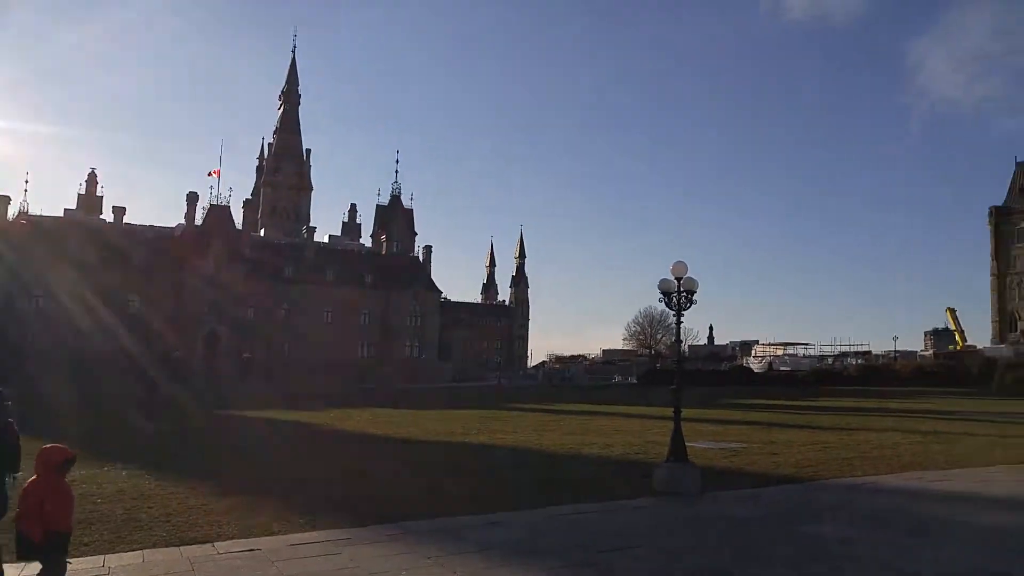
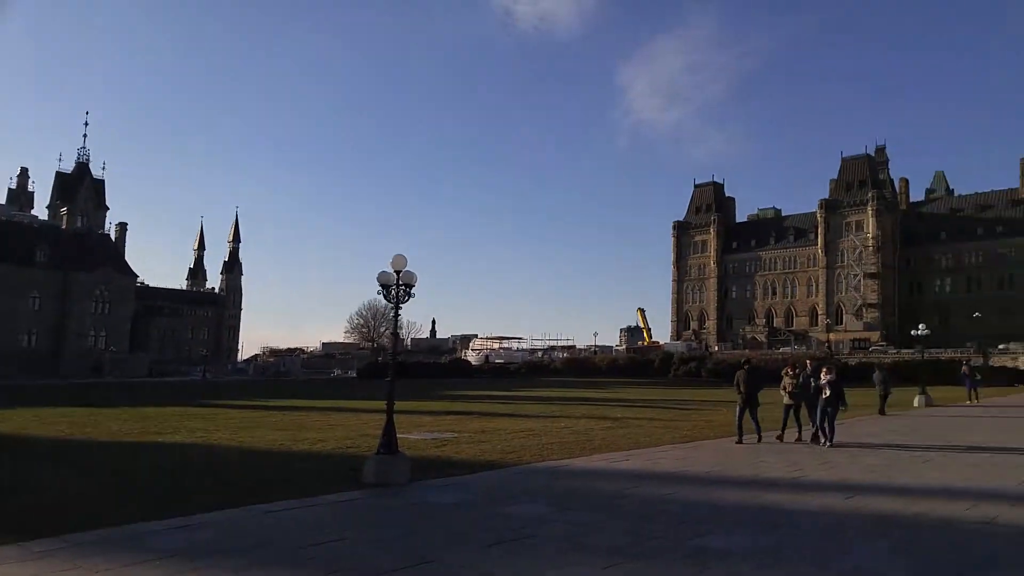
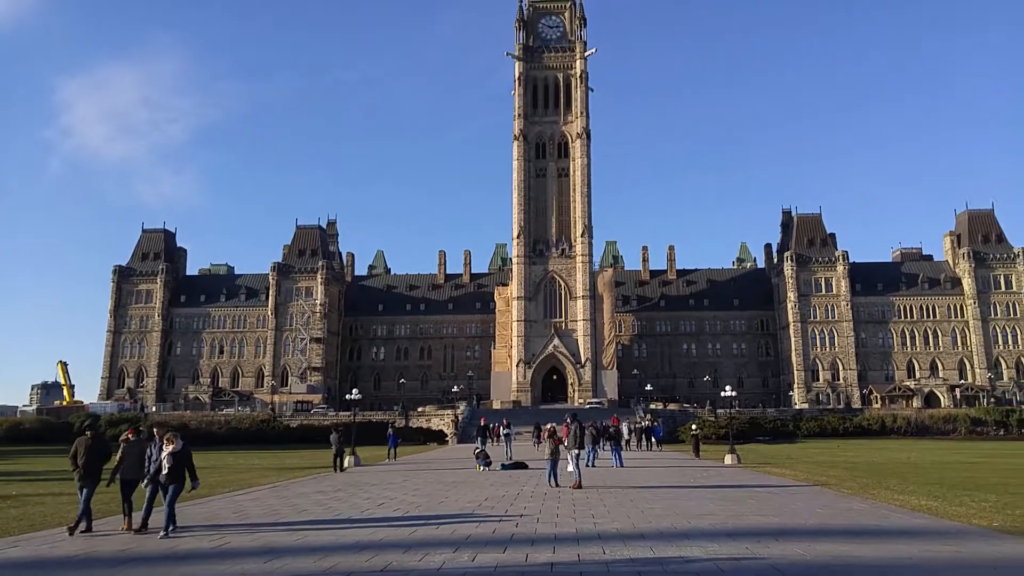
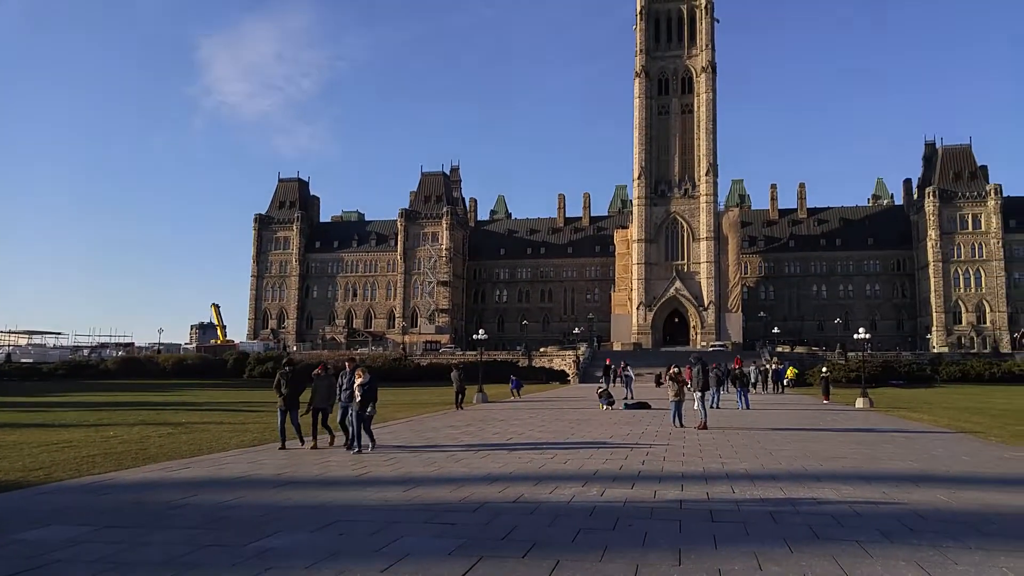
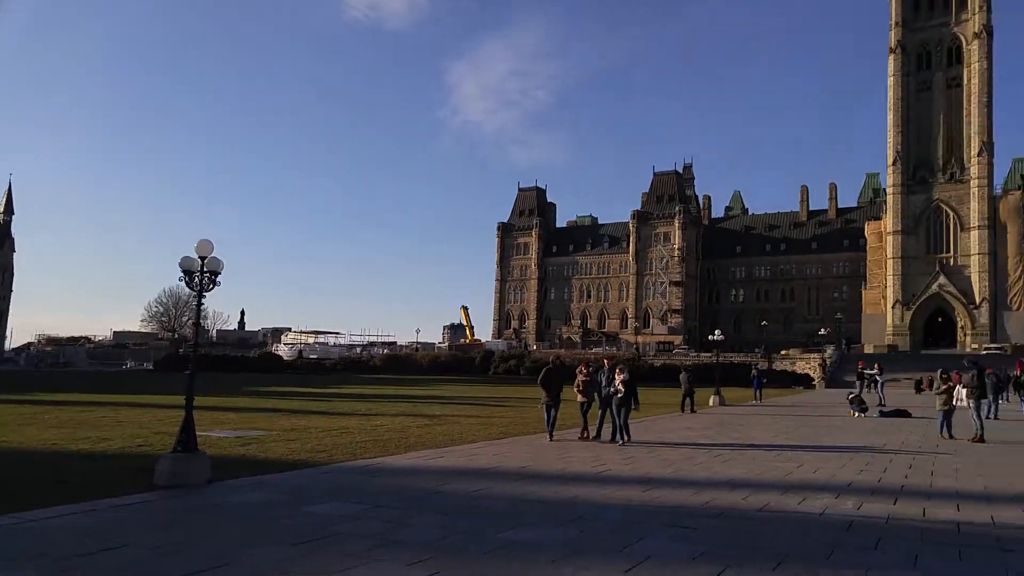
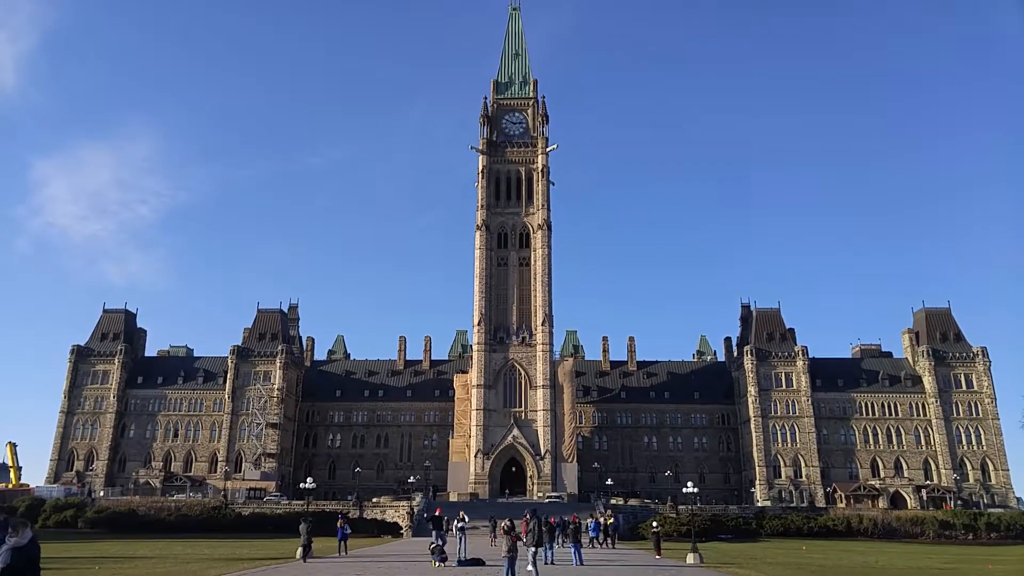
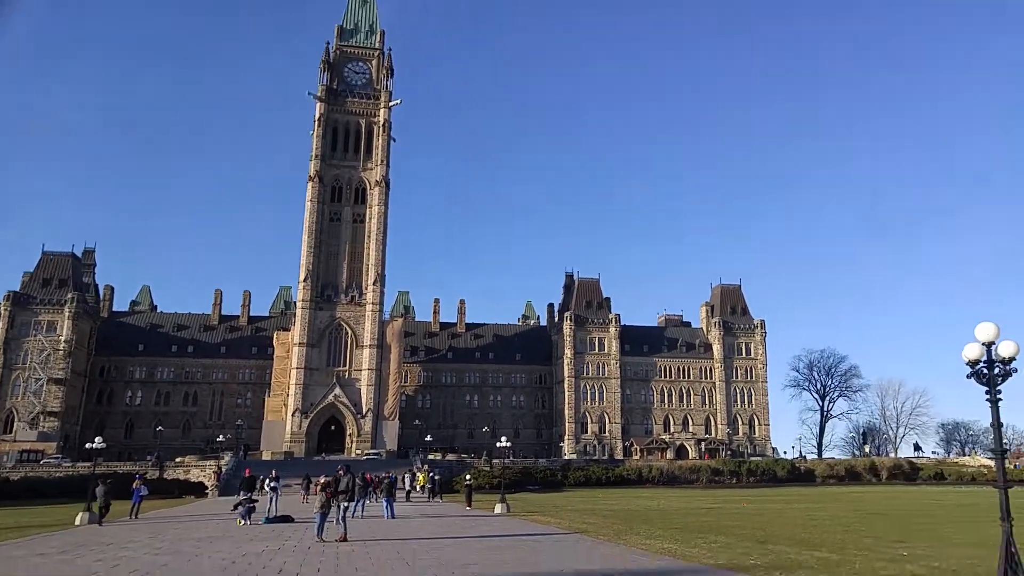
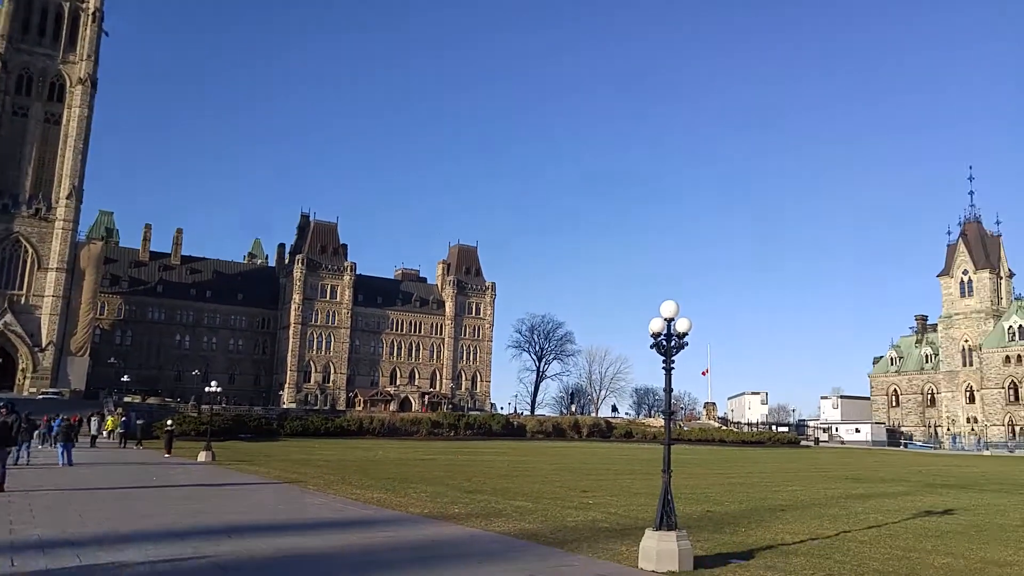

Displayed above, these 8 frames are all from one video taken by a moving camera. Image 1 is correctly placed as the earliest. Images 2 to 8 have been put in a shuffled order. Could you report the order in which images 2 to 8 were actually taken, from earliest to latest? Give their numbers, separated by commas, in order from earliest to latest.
2, 5, 4, 3, 6, 7, 8
